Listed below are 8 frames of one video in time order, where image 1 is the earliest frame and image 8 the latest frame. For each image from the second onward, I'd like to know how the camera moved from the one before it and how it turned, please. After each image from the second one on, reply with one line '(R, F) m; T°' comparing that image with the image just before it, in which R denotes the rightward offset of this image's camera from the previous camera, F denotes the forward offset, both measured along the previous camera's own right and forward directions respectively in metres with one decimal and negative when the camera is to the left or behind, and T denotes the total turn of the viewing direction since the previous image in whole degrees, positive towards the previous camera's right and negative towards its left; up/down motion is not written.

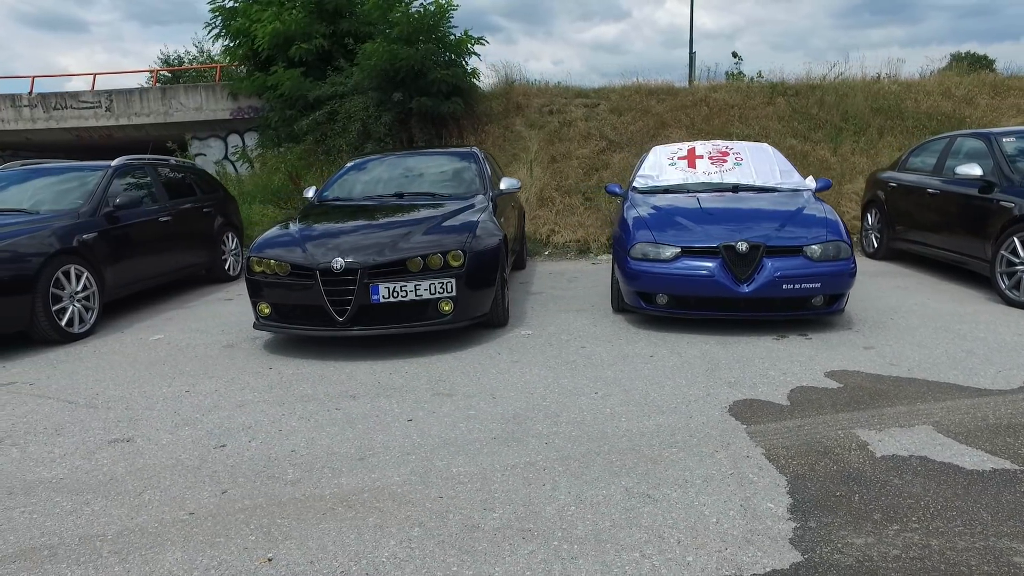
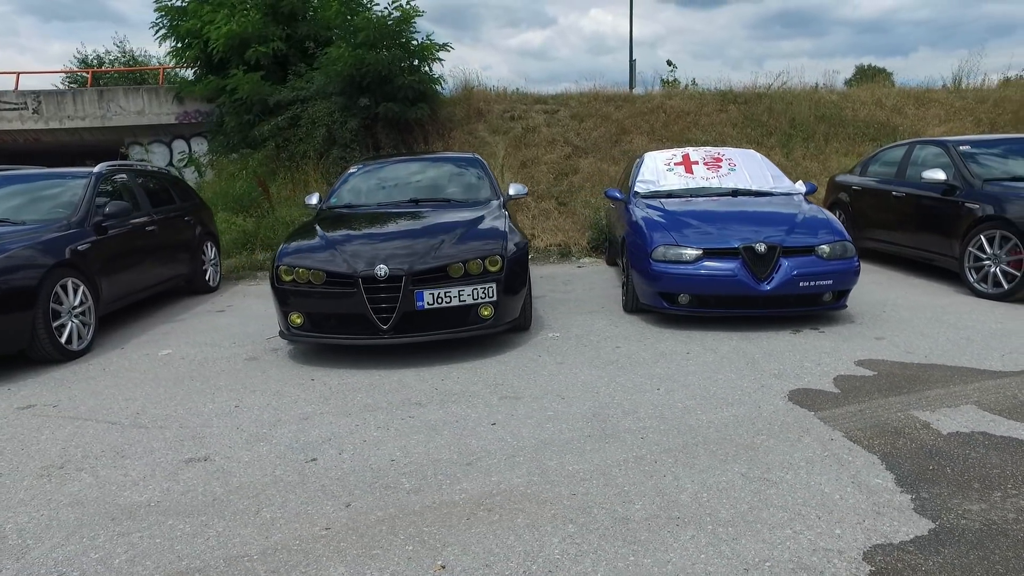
(-0.9, 0.0) m; +7°
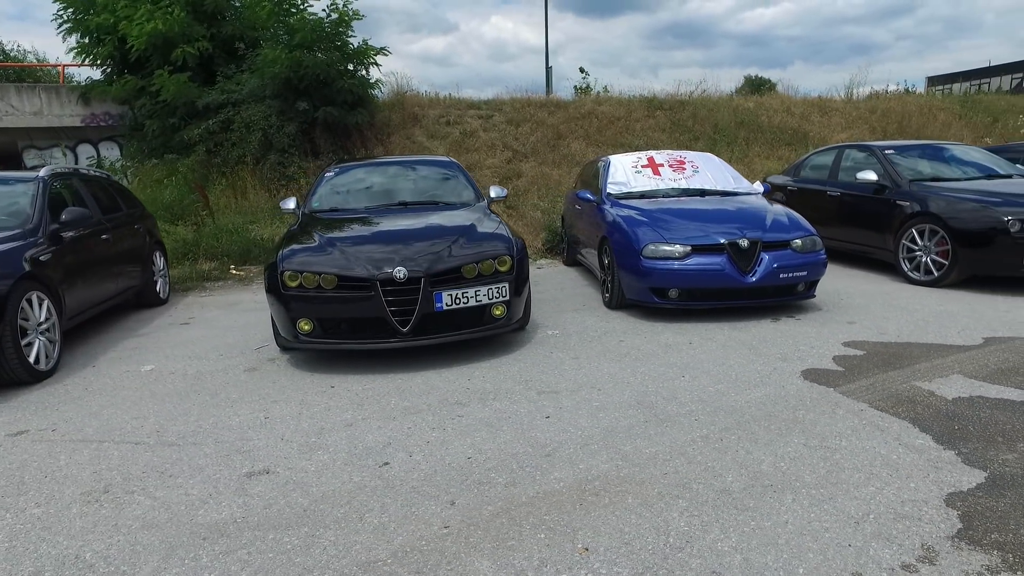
(-0.9, 0.0) m; +9°
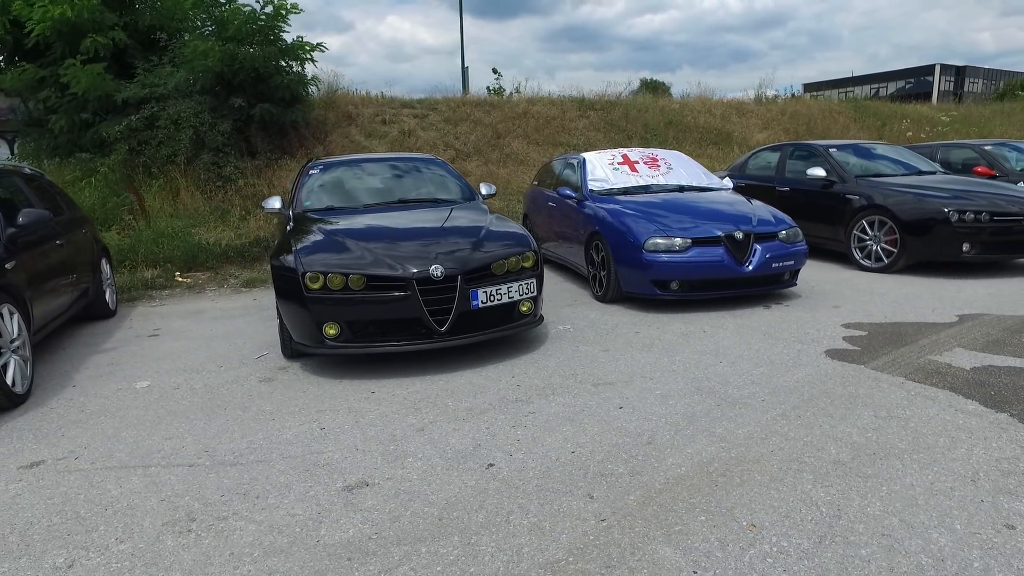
(-1.0, +0.1) m; +9°
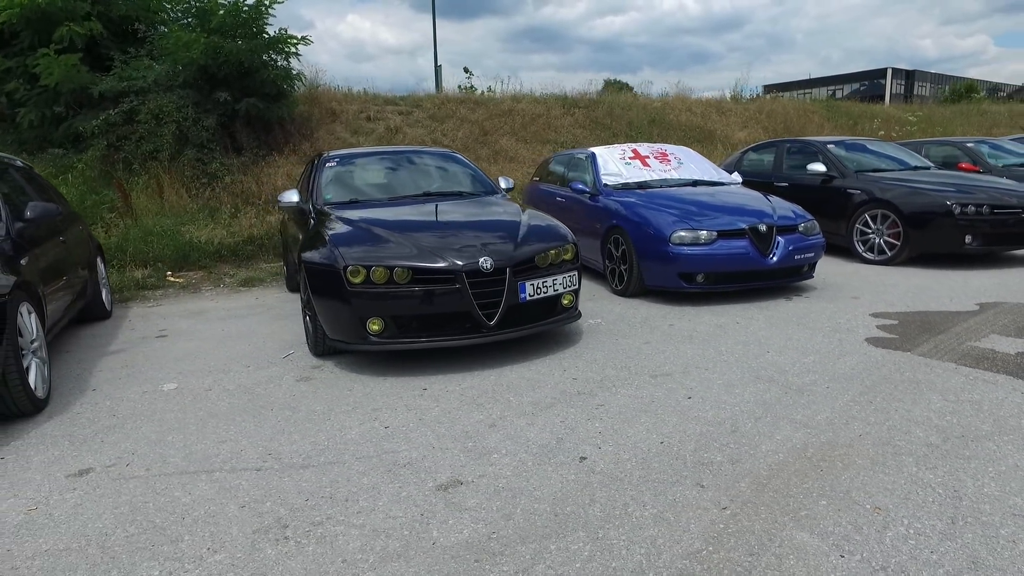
(-0.6, +0.1) m; +4°
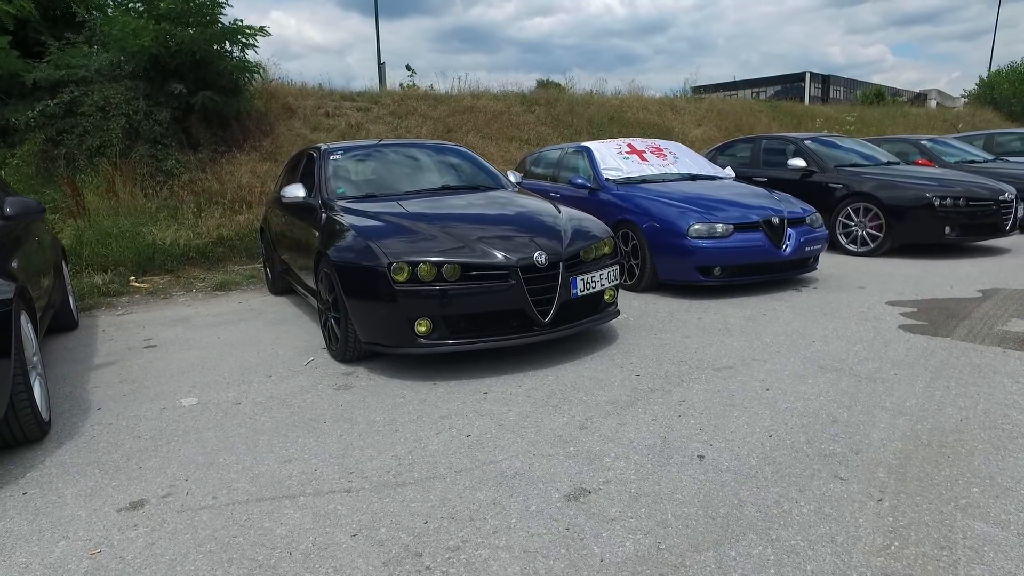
(-0.8, +0.3) m; +6°
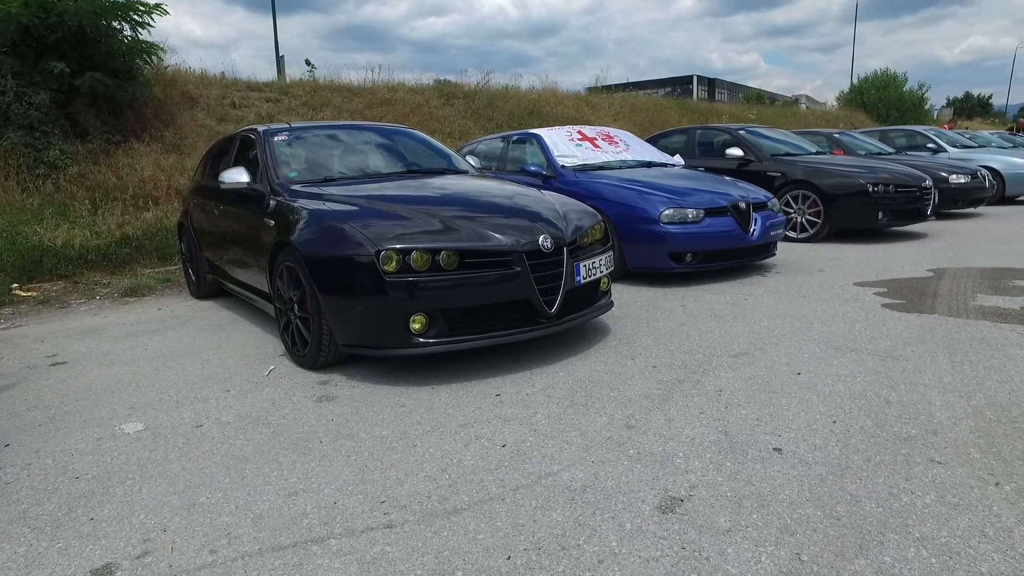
(-0.6, +0.5) m; +9°
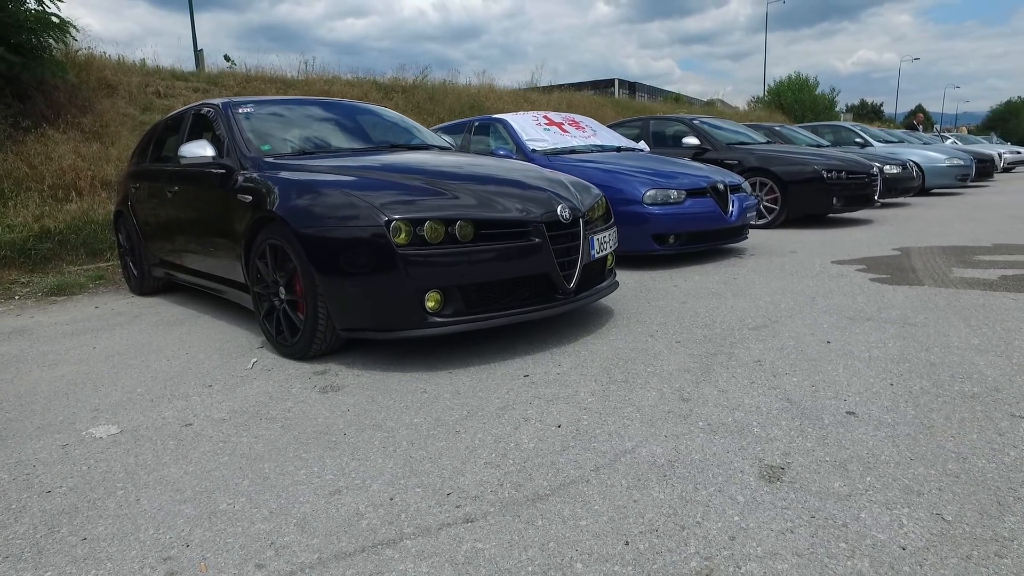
(-0.5, +0.3) m; +7°
